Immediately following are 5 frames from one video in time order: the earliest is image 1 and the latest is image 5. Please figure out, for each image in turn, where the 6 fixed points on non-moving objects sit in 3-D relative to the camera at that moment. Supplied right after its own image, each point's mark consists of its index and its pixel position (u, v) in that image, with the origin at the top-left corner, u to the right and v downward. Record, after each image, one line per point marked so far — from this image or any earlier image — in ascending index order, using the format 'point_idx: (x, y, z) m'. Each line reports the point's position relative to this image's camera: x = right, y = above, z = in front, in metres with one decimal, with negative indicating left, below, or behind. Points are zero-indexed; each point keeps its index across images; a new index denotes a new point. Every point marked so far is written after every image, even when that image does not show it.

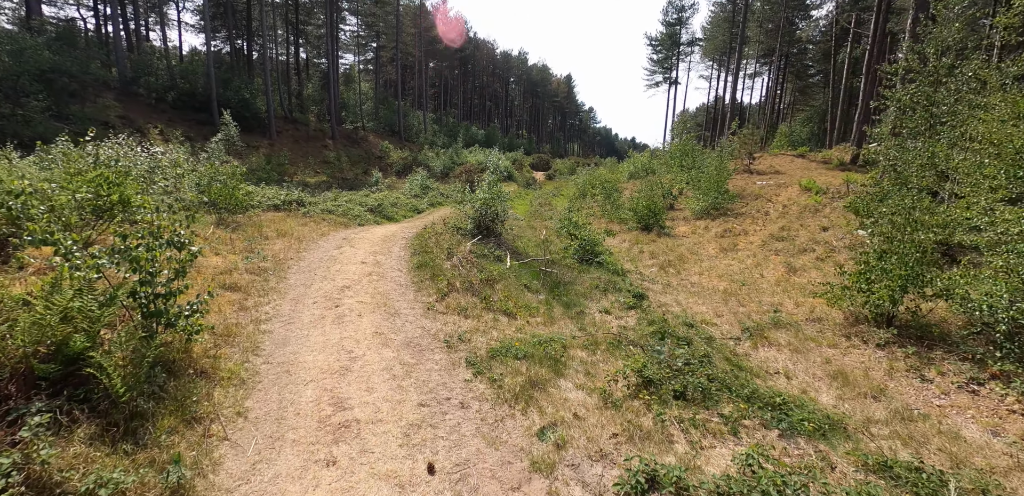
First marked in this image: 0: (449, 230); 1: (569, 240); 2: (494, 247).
0: (-2.2, +0.7, +16.9) m
1: (+2.1, +0.3, +17.8) m
2: (-0.5, 0.0, +15.2) m
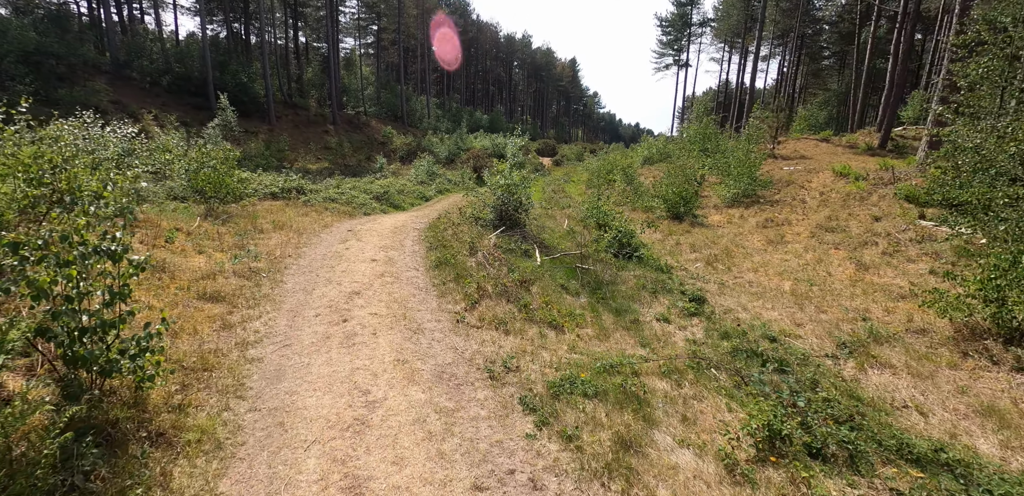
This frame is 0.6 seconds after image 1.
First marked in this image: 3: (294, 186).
0: (-1.4, +0.9, +15.1) m
1: (+2.9, +0.5, +16.0) m
2: (+0.3, +0.2, +13.4) m
3: (-8.4, +2.5, +18.0) m
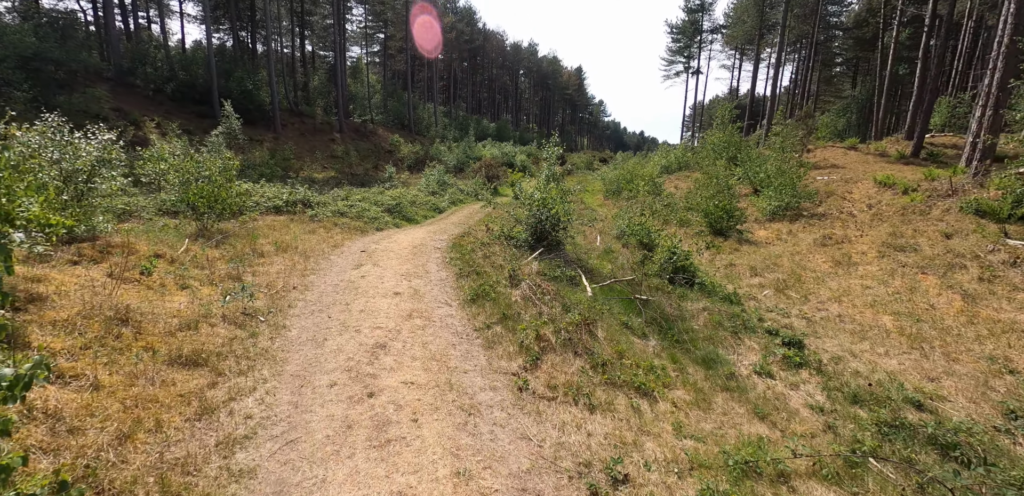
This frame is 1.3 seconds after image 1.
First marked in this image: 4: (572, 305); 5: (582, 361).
0: (-0.4, +0.3, +13.3) m
1: (+3.9, -0.1, +14.1) m
2: (+1.3, -0.4, +11.5) m
3: (-7.4, +1.8, +16.2) m
4: (+1.1, -1.0, +8.4) m
5: (+1.0, -1.6, +6.6) m
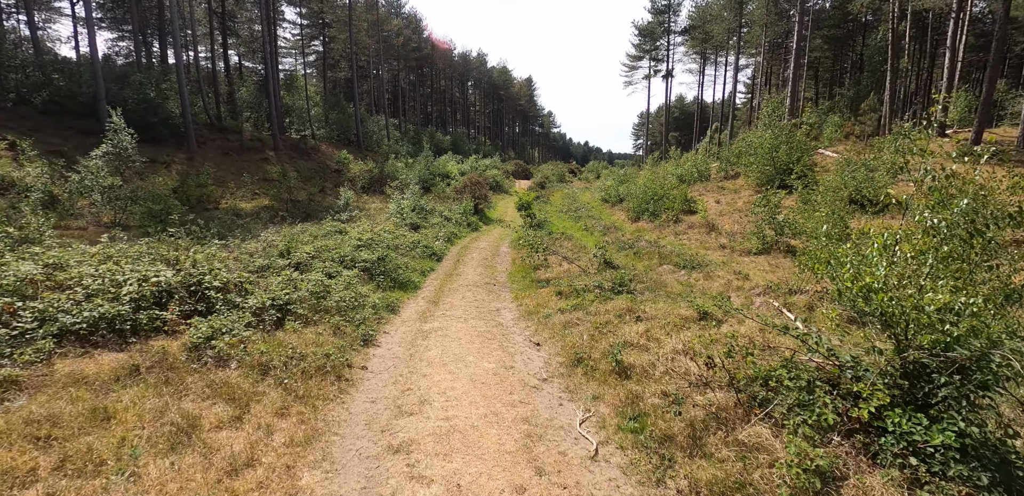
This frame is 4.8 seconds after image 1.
0: (+2.4, -1.5, +4.7) m
1: (+6.6, -1.7, +6.0) m
2: (+4.3, -2.0, +3.2) m
3: (-5.0, -0.5, +7.0) m
4: (+4.5, -2.6, 0.0) m
5: (+4.6, -3.1, -1.7) m
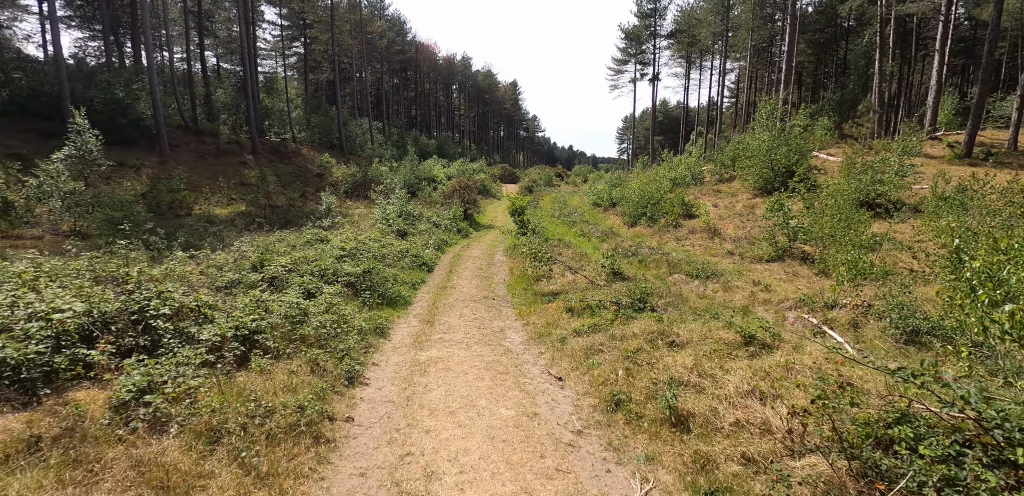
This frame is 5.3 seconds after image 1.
0: (+2.6, -1.7, +3.6) m
1: (+6.9, -1.9, +5.0) m
2: (+4.6, -2.1, +2.1) m
3: (-4.8, -0.7, +5.6) m
4: (+4.9, -2.7, -1.0) m
5: (+5.1, -3.2, -2.8) m
